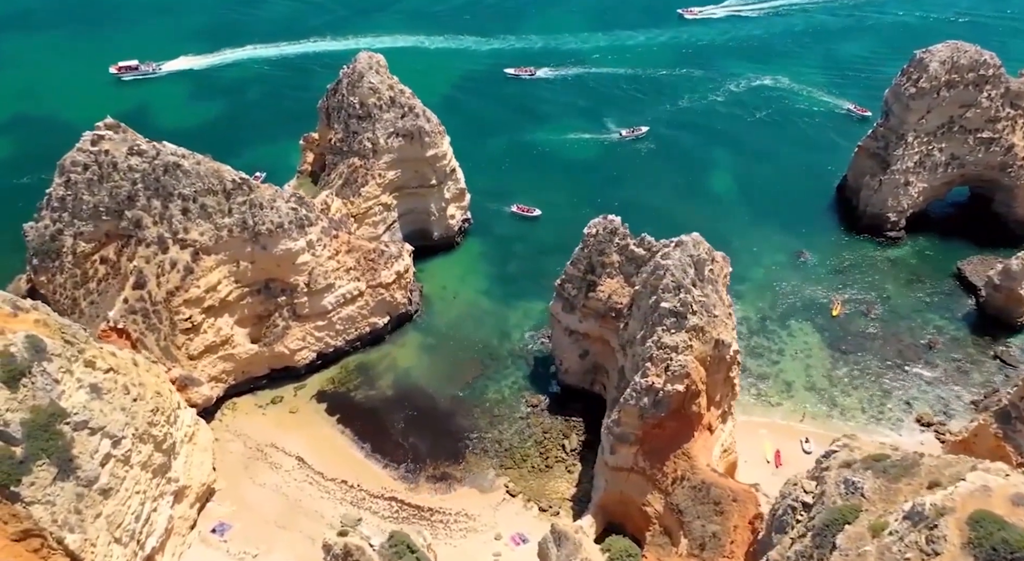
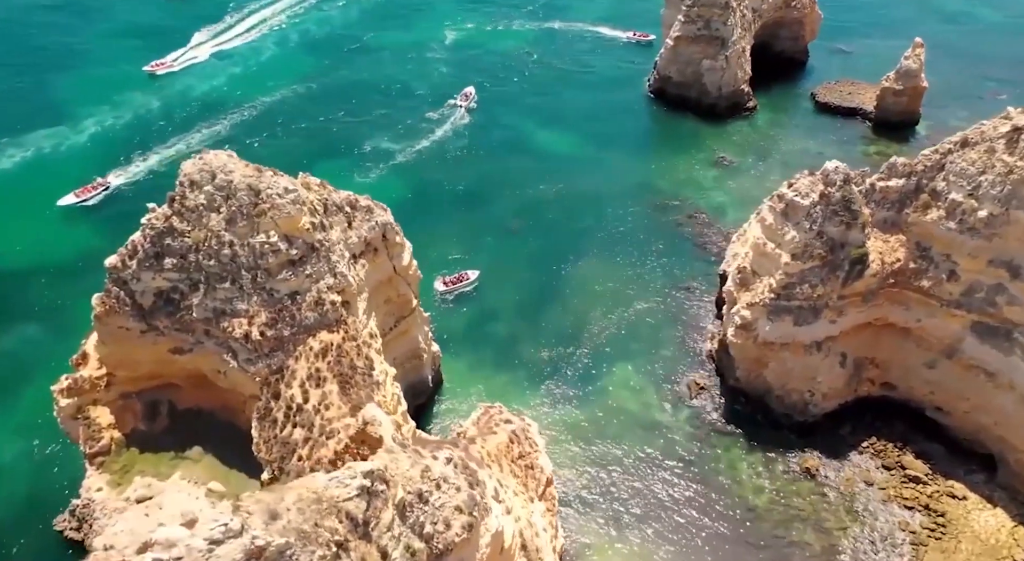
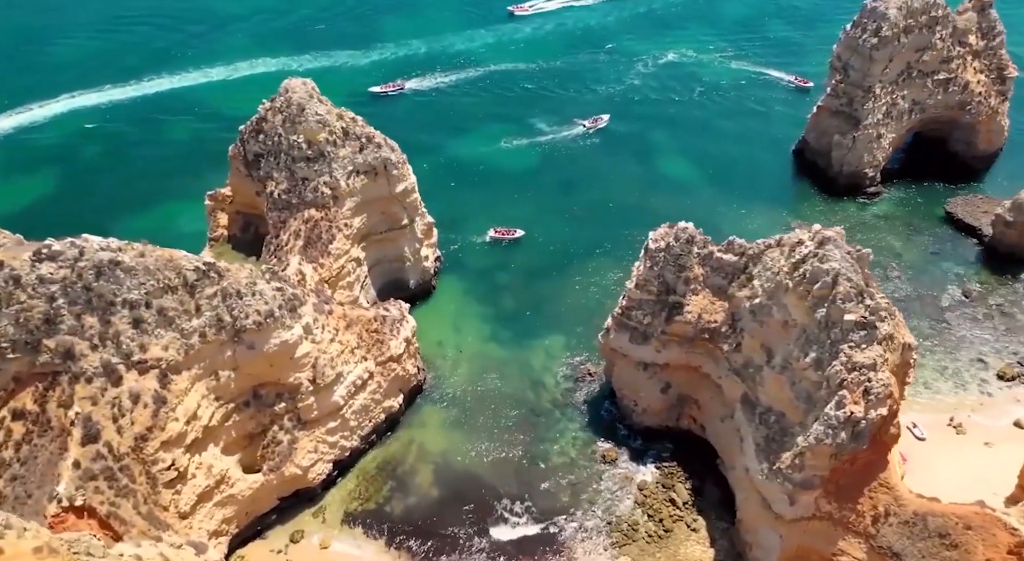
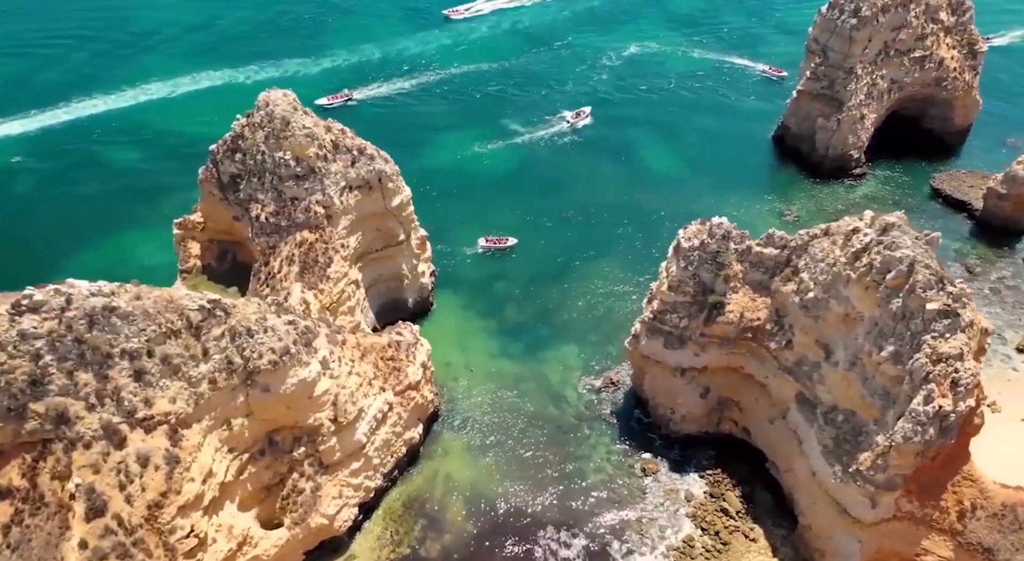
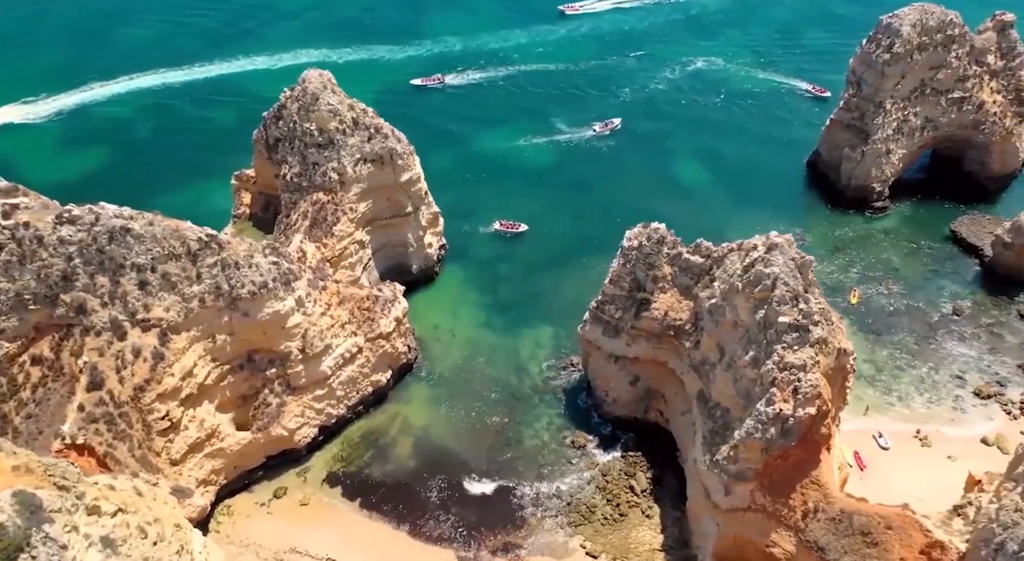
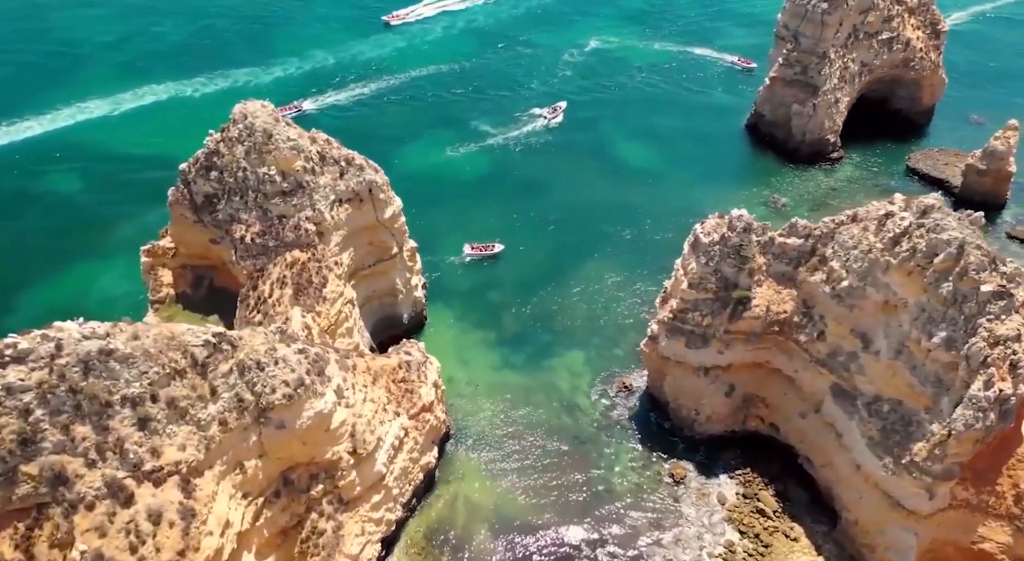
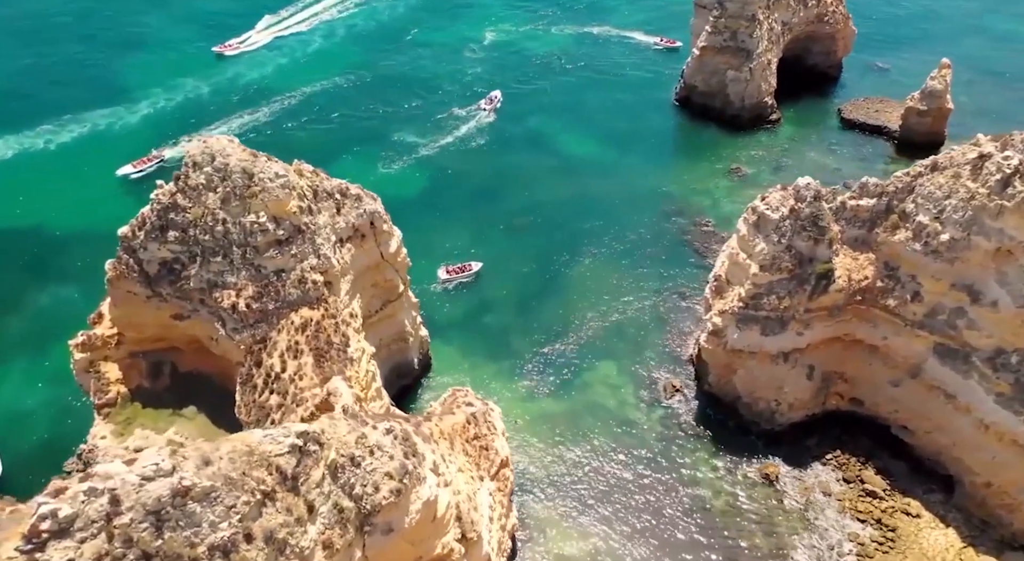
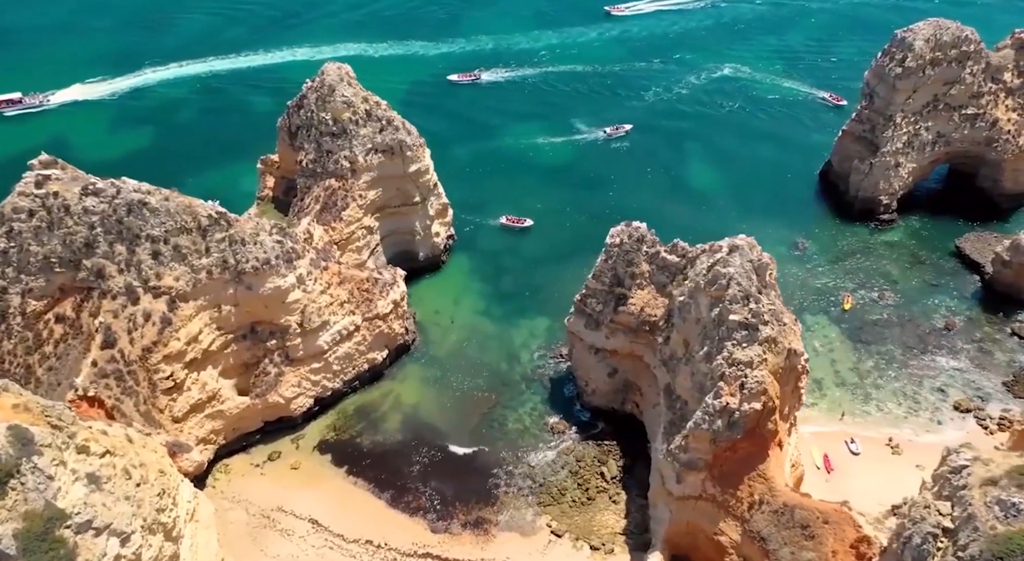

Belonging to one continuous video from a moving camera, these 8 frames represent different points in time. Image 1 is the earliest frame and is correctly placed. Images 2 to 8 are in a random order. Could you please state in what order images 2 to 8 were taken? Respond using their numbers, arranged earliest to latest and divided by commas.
8, 5, 3, 4, 6, 7, 2
